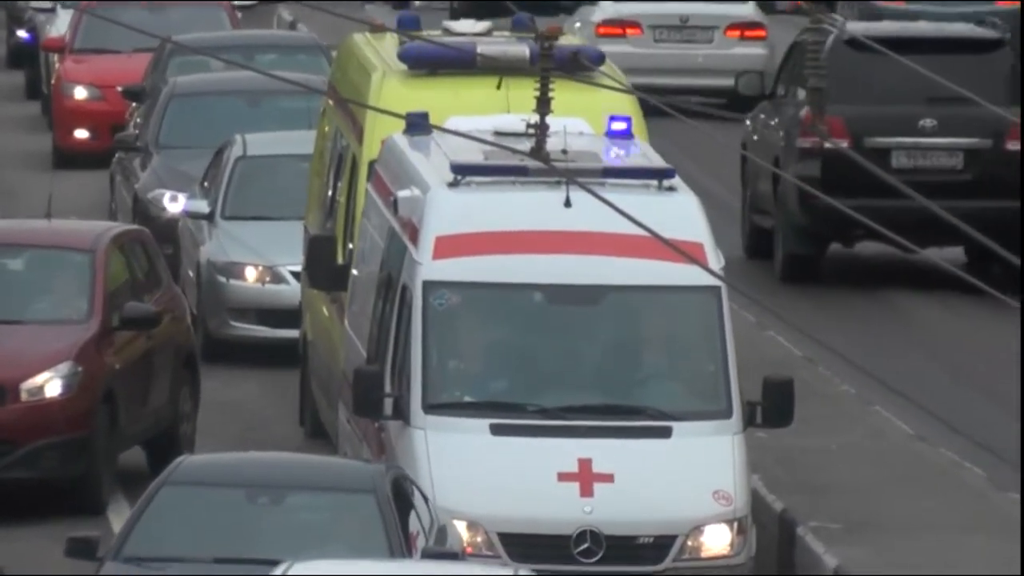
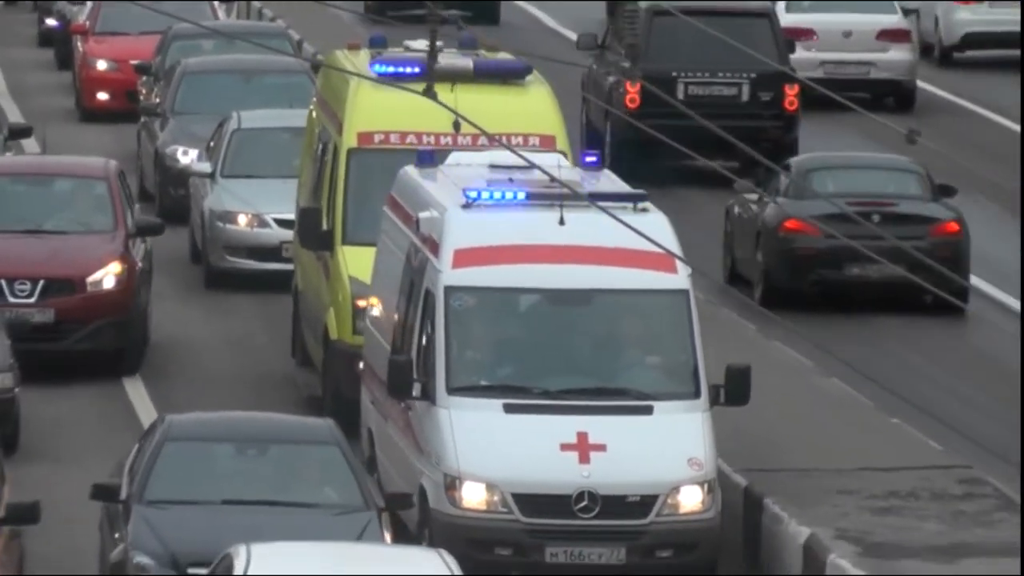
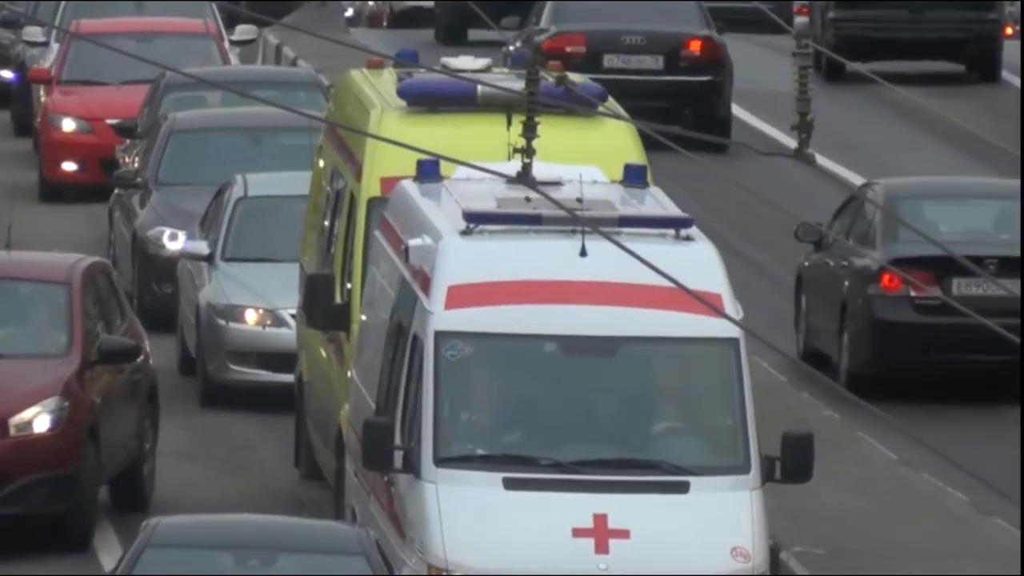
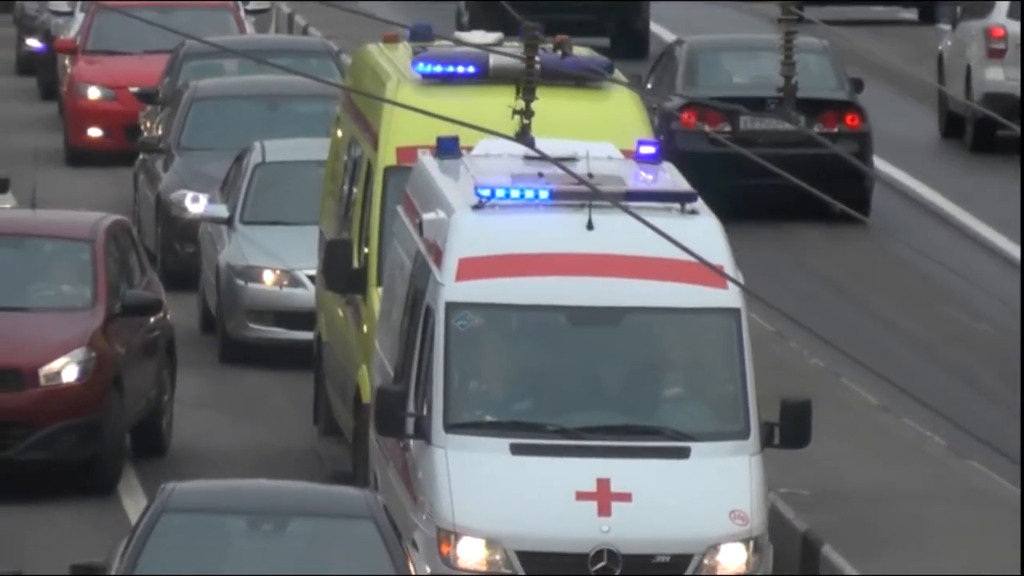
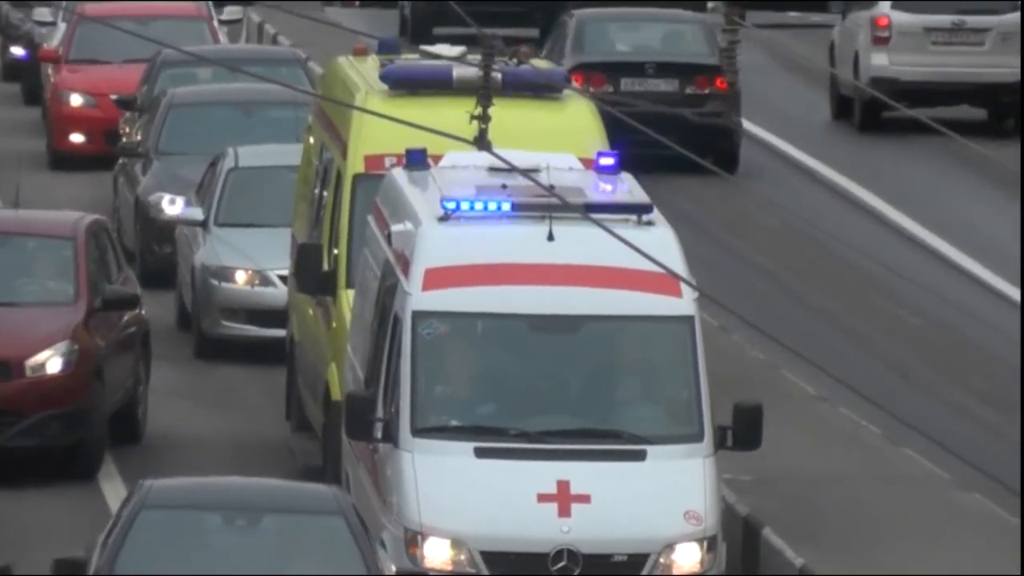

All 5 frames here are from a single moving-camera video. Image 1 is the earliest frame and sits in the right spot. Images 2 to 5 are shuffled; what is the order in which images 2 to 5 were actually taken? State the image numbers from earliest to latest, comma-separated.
3, 4, 5, 2
